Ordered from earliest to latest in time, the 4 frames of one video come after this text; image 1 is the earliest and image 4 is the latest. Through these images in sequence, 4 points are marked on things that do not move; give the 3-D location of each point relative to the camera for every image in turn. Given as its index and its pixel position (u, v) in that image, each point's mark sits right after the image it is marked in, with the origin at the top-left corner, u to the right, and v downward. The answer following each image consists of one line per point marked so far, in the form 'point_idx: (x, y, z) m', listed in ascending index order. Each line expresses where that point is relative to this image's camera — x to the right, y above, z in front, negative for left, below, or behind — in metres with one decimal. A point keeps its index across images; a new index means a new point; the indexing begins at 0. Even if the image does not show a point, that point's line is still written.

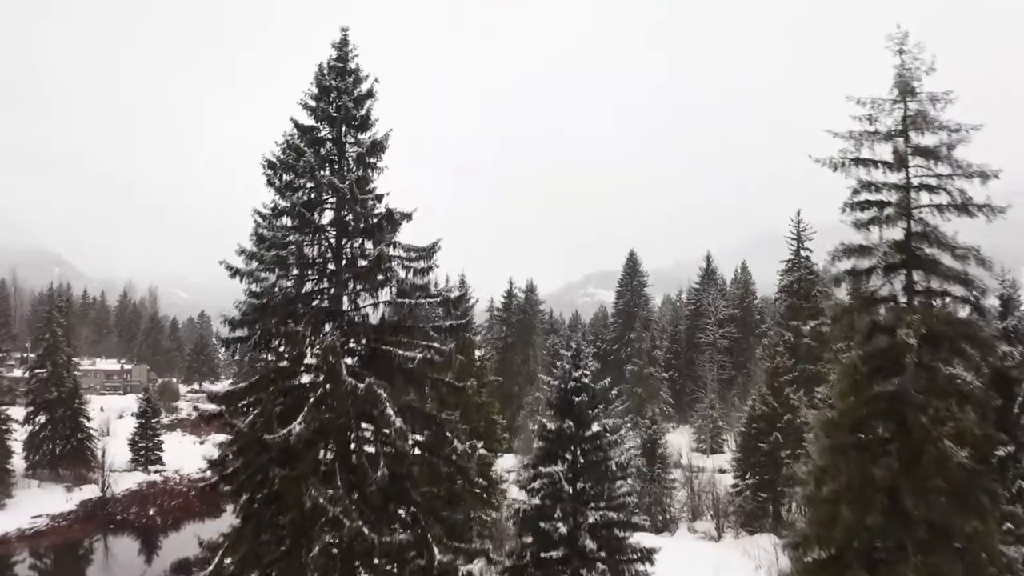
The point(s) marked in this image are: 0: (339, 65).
0: (-3.6, +4.6, +11.4) m
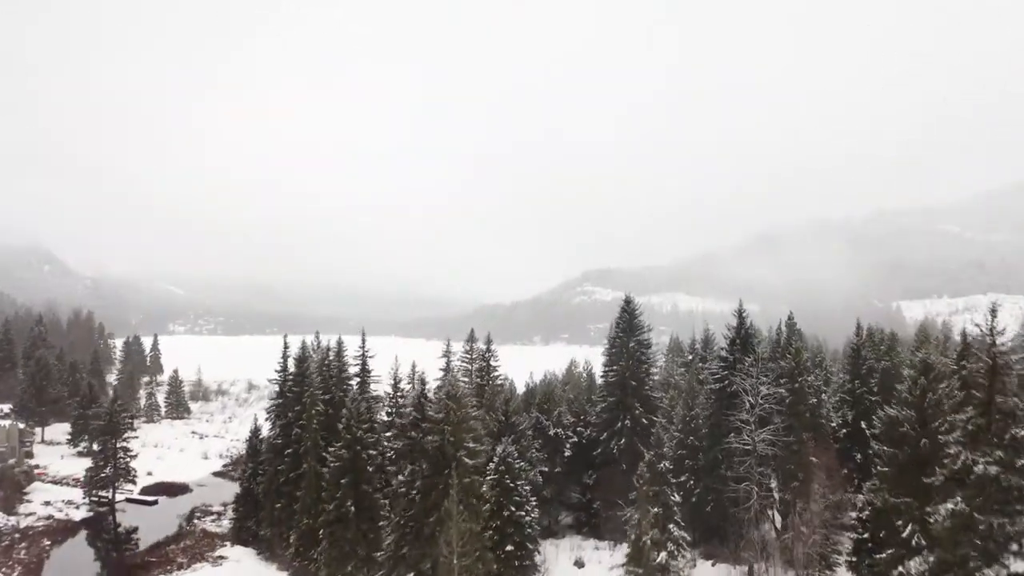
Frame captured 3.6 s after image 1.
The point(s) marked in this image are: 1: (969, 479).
0: (-7.3, 0.0, -4.6) m
1: (+10.8, -4.4, +13.1) m
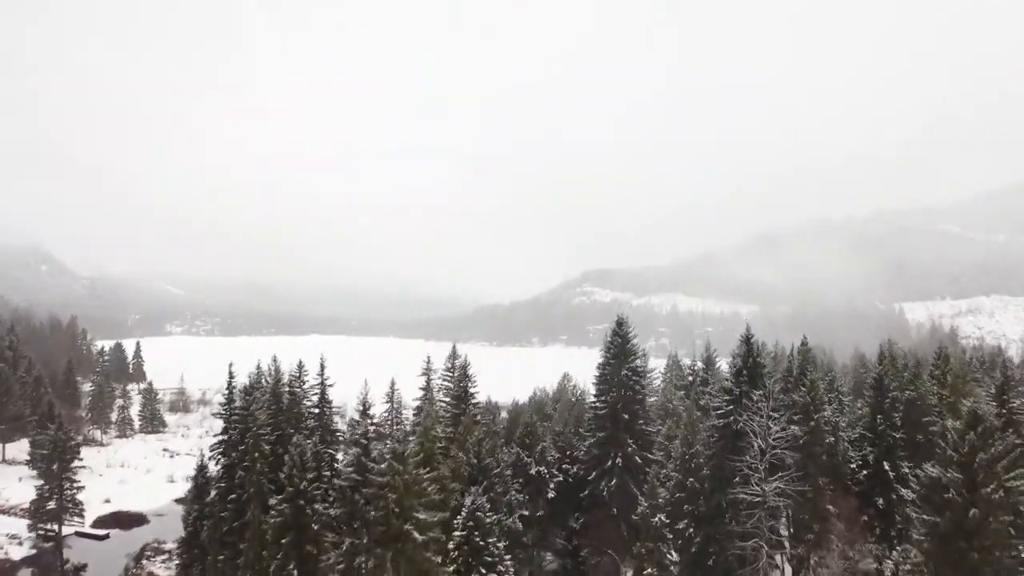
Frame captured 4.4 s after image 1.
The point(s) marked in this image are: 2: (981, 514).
0: (-8.7, -1.3, -8.8) m
1: (+9.4, -5.6, +9.0) m
2: (+16.0, -7.7, +19.0) m
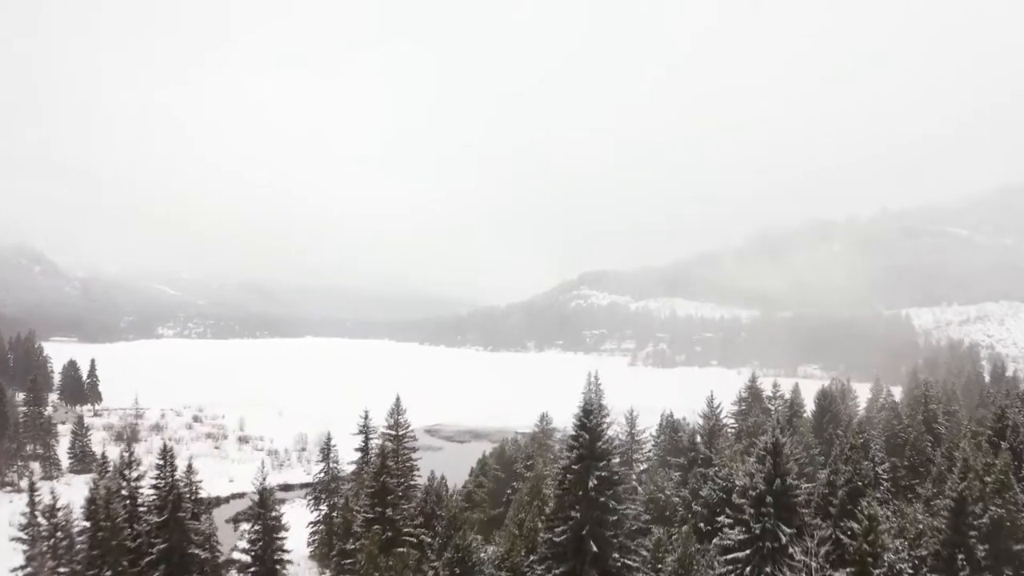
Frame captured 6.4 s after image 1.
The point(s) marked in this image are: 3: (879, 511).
0: (-11.9, -4.3, -18.3) m
1: (+6.2, -8.7, -0.6) m
2: (+12.8, -10.7, +9.5) m
3: (+12.9, -8.0, +20.2) m
